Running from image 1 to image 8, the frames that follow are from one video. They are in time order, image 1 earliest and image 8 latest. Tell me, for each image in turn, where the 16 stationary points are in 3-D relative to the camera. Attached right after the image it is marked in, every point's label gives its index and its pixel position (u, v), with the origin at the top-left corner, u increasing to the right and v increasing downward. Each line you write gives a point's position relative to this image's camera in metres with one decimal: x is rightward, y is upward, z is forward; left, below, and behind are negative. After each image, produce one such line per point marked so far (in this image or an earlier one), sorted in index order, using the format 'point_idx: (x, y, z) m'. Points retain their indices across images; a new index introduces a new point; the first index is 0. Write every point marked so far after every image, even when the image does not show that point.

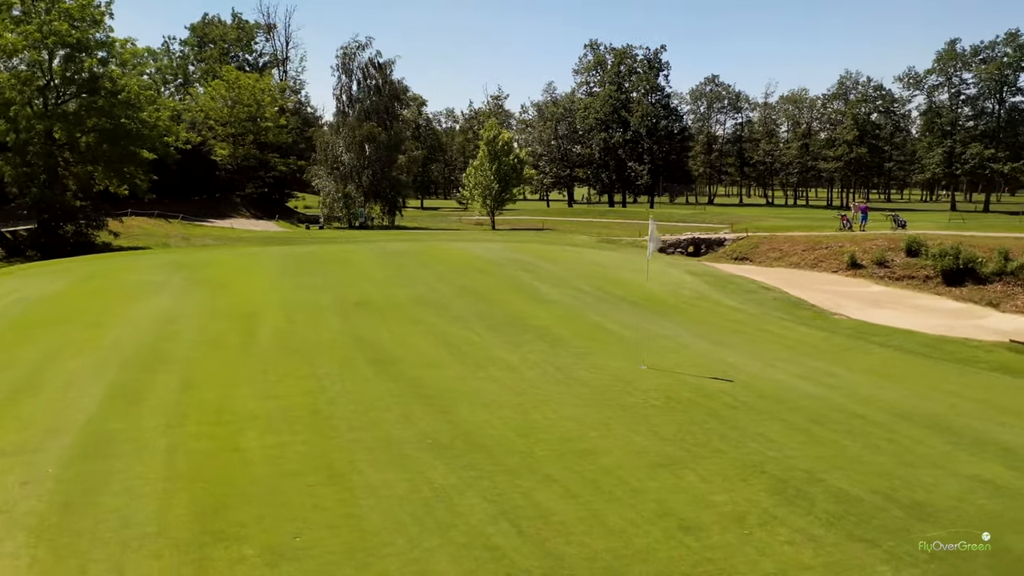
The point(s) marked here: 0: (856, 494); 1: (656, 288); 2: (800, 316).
0: (+2.8, -1.7, +6.5) m
1: (+3.1, 0.0, +17.6) m
2: (+5.2, -0.5, +14.6) m
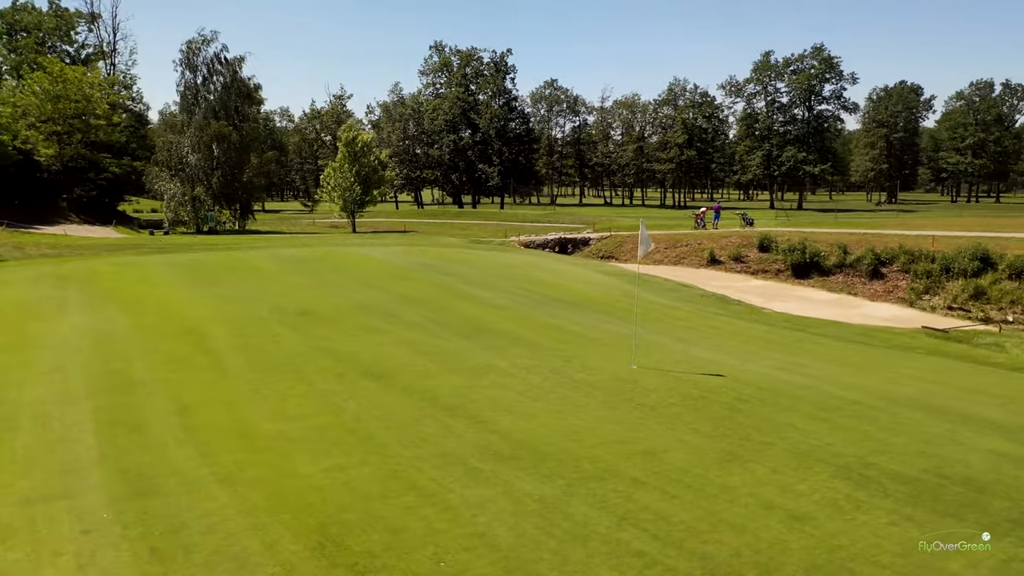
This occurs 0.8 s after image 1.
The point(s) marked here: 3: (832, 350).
0: (+3.5, -1.6, +7.2) m
1: (+1.6, 0.0, +18.1) m
2: (+4.3, -0.4, +15.6) m
3: (+4.9, -0.9, +12.3) m
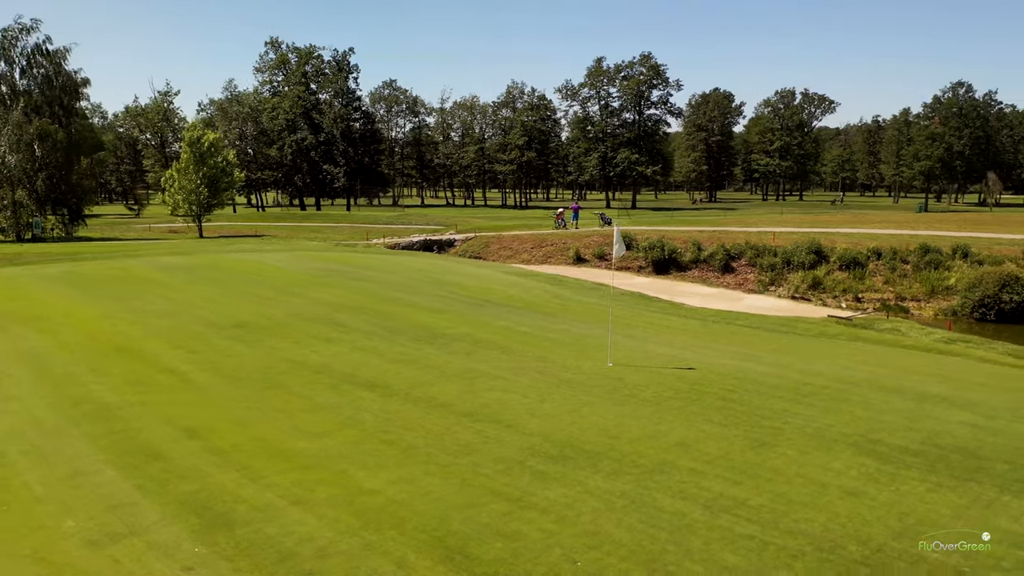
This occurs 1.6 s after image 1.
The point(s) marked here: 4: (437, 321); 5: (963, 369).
0: (+4.0, -1.6, +8.1) m
1: (-0.2, 0.0, +18.4) m
2: (+3.0, -0.4, +16.5) m
3: (+4.2, -0.9, +13.4) m
4: (-1.3, -0.6, +14.3) m
5: (+6.4, -1.2, +11.6) m
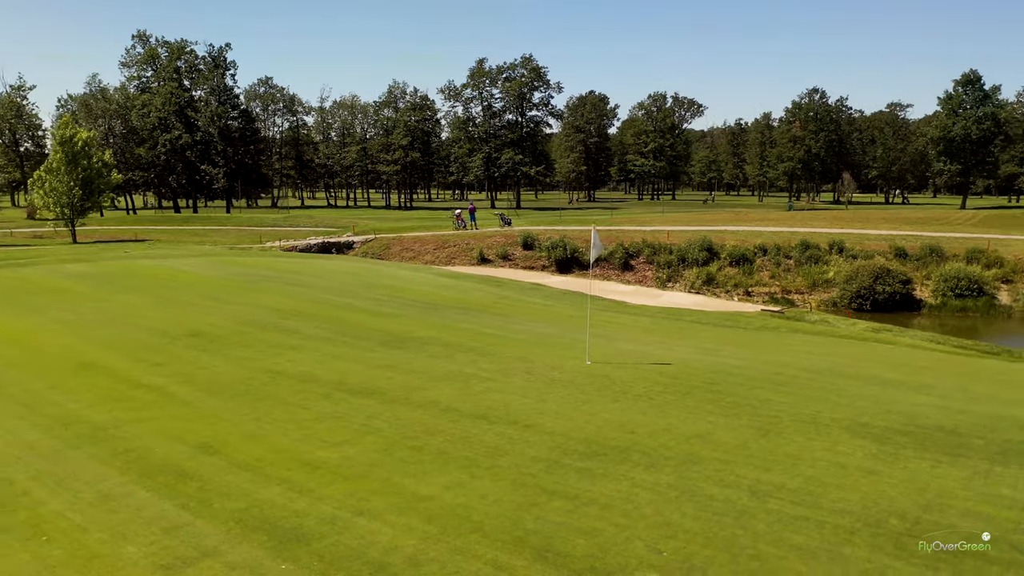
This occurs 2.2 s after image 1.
0: (+4.2, -1.5, +8.8) m
1: (-1.5, -0.1, +18.4) m
2: (+1.9, -0.4, +17.0) m
3: (+3.6, -0.8, +14.1) m
4: (-2.0, -0.6, +14.2) m
5: (+6.1, -1.1, +12.7) m
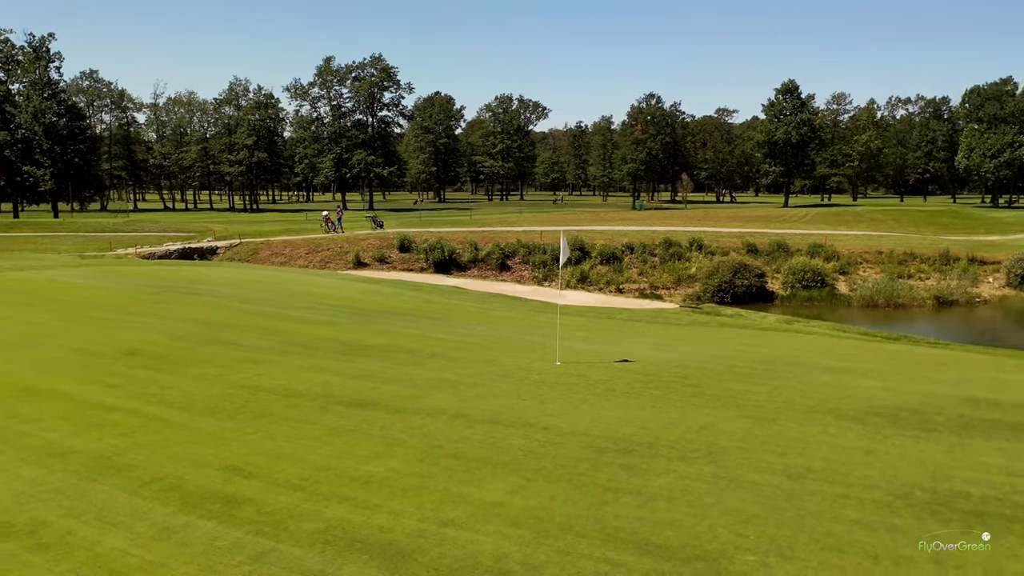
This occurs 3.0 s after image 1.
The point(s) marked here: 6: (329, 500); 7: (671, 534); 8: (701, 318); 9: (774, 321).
0: (+4.3, -1.5, +9.8) m
1: (-3.2, -0.2, +18.1) m
2: (+0.5, -0.4, +17.4) m
3: (+2.7, -0.8, +14.9) m
4: (-2.8, -0.8, +13.9) m
5: (+5.4, -1.0, +14.0) m
6: (-1.6, -1.8, +6.9) m
7: (+1.2, -1.9, +6.3) m
8: (+3.8, -0.6, +16.4) m
9: (+5.3, -0.7, +16.6) m
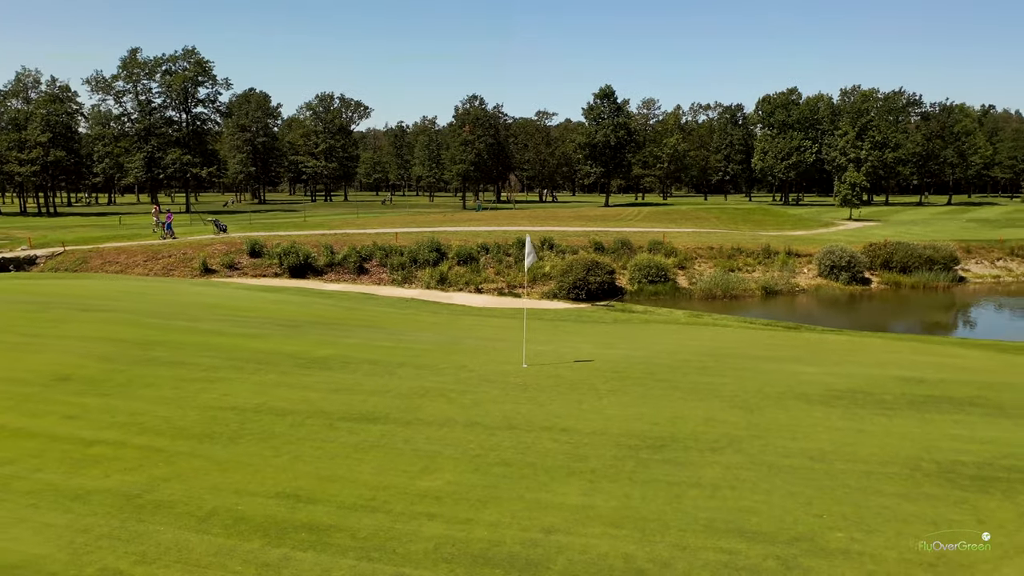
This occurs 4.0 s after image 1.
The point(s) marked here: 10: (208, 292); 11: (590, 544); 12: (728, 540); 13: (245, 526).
0: (+4.2, -1.4, +10.9) m
1: (-5.0, -0.4, +17.2) m
2: (-1.2, -0.5, +17.4) m
3: (+1.5, -0.8, +15.5) m
4: (-3.6, -0.9, +13.3) m
5: (+4.3, -0.9, +15.2) m
6: (-0.8, -1.9, +6.7) m
7: (+2.0, -1.9, +6.8) m
8: (+2.3, -0.6, +17.1) m
9: (+3.7, -0.6, +17.7) m
10: (-7.3, -0.1, +19.7) m
11: (+0.6, -2.0, +6.3) m
12: (+1.7, -2.0, +6.4) m
13: (-2.1, -1.9, +6.5) m
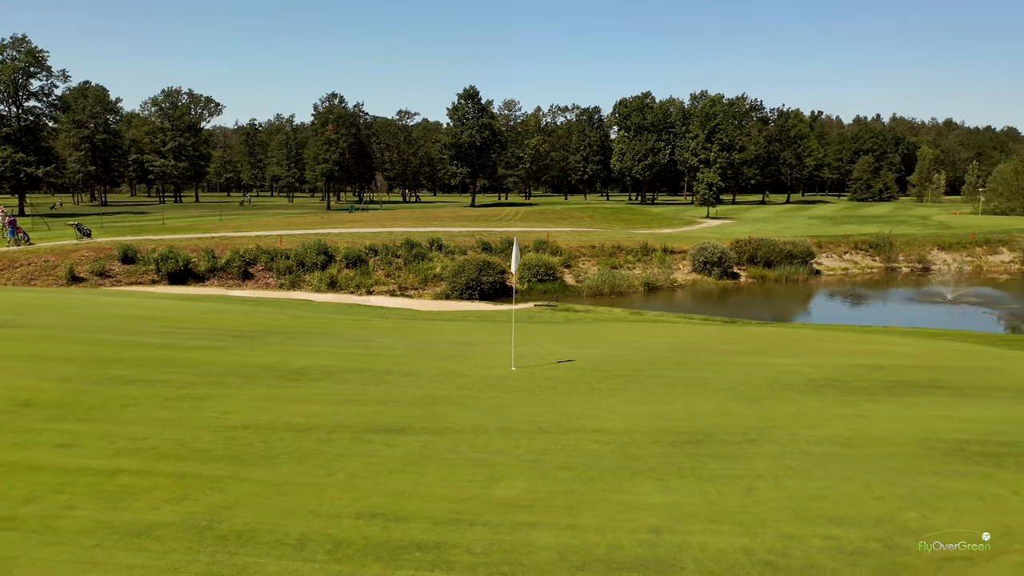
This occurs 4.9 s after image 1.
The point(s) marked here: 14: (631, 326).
0: (+4.3, -1.3, +11.6) m
1: (-6.0, -0.6, +16.2) m
2: (-2.3, -0.6, +17.0) m
3: (+0.7, -0.8, +15.6) m
4: (-3.9, -1.1, +12.5) m
5: (+3.6, -0.9, +15.8) m
6: (0.0, -1.9, +6.6) m
7: (+2.8, -1.9, +7.2) m
8: (+1.2, -0.6, +17.4) m
9: (+2.5, -0.6, +18.2) m
10: (-8.7, -0.3, +18.2) m
11: (+1.5, -2.0, +6.4) m
12: (+2.5, -2.0, +6.7) m
13: (-1.2, -2.0, +6.1) m
14: (+2.4, -0.8, +16.4) m
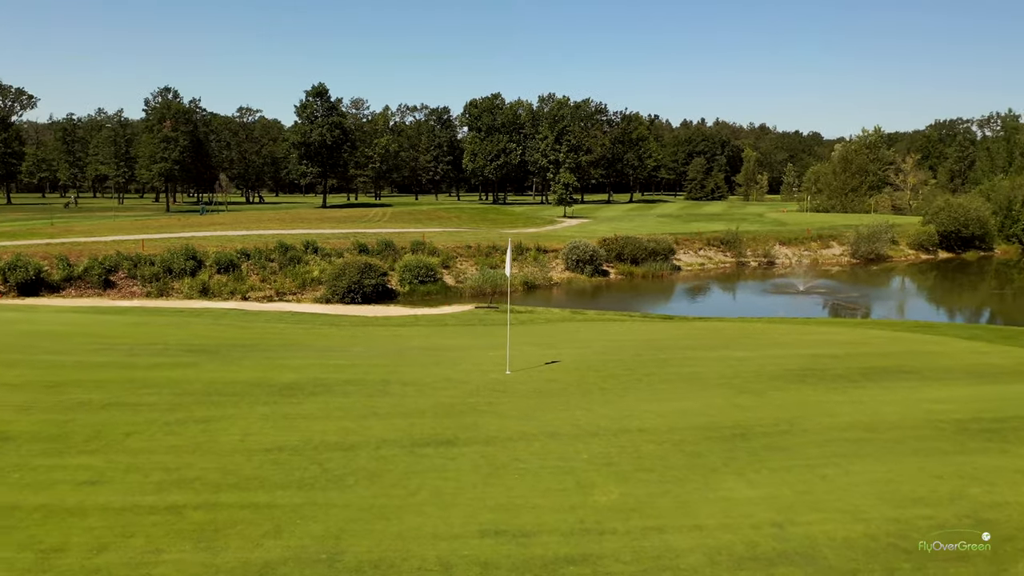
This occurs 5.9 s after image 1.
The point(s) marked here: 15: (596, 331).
0: (+4.2, -1.3, +12.3) m
1: (-6.7, -0.8, +14.8) m
2: (-3.3, -0.7, +16.3) m
3: (0.0, -0.8, +15.5) m
4: (-4.0, -1.2, +11.6) m
5: (+2.7, -0.8, +16.3) m
6: (+1.1, -2.0, +6.5) m
7: (+3.7, -1.9, +7.6) m
8: (+0.1, -0.6, +17.4) m
9: (+1.2, -0.6, +18.4) m
10: (-9.8, -0.6, +16.3) m
11: (+2.5, -2.0, +6.7) m
12: (+3.5, -1.9, +7.2) m
13: (-0.1, -2.0, +5.8) m
14: (+1.4, -0.8, +16.6) m
15: (+1.6, -0.8, +15.8) m
